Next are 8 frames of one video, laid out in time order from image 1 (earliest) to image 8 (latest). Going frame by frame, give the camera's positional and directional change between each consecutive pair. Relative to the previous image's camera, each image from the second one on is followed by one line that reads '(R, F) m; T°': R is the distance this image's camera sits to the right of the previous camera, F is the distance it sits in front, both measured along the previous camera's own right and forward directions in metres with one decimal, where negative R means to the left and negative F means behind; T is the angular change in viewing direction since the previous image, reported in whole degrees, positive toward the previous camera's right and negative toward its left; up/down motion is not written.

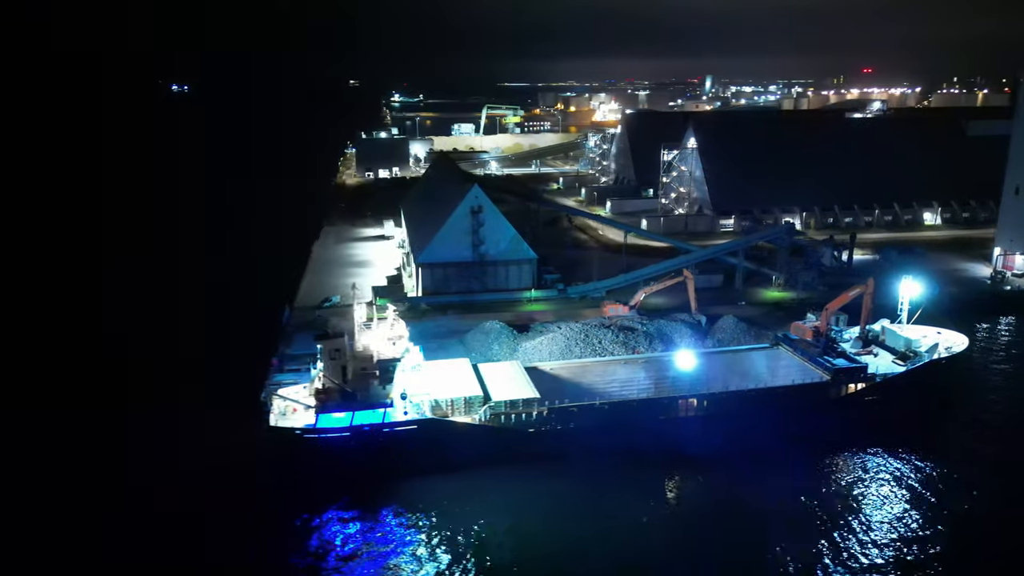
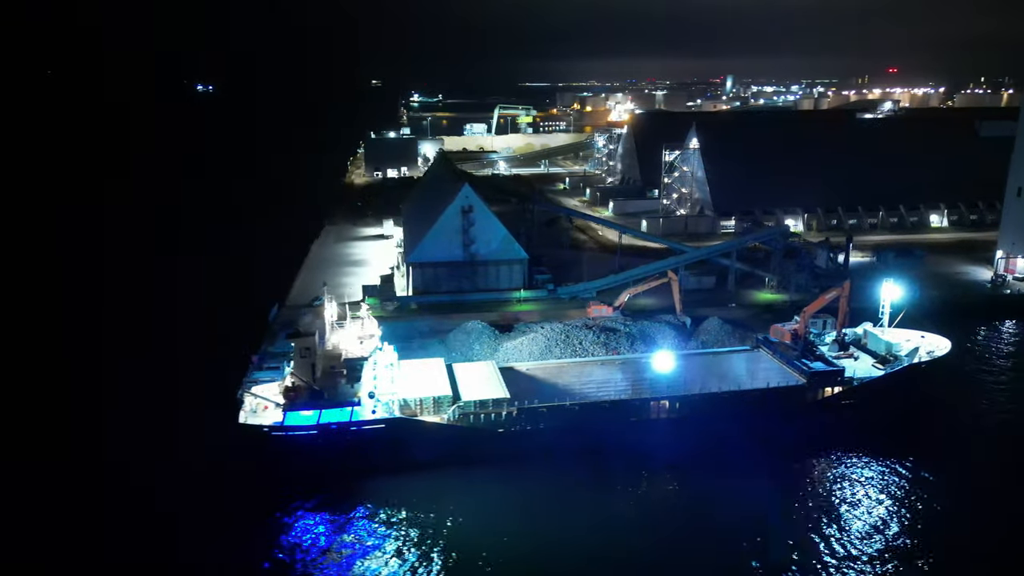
(+0.8, 0.0) m; -1°
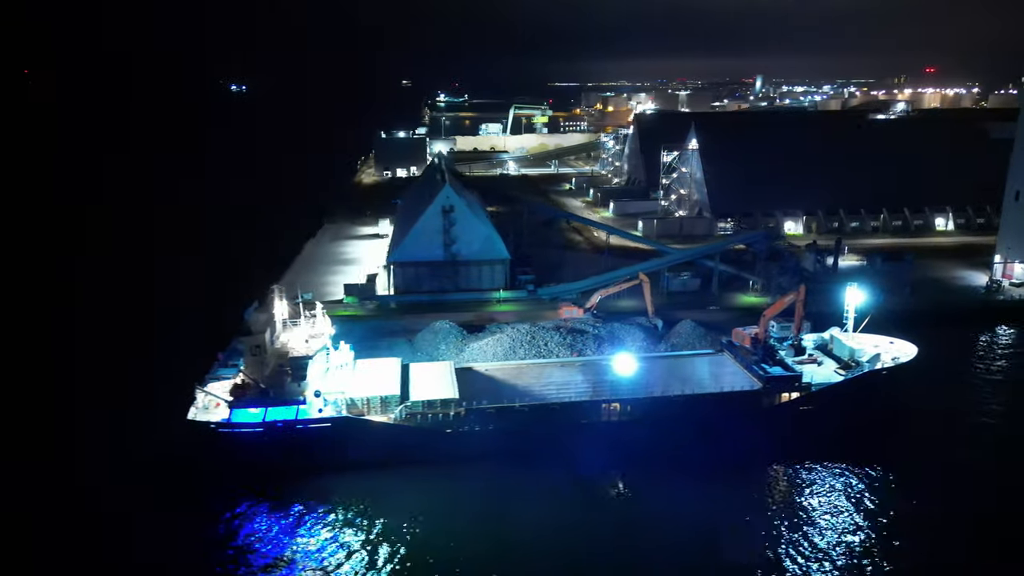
(+1.3, 0.0) m; -2°
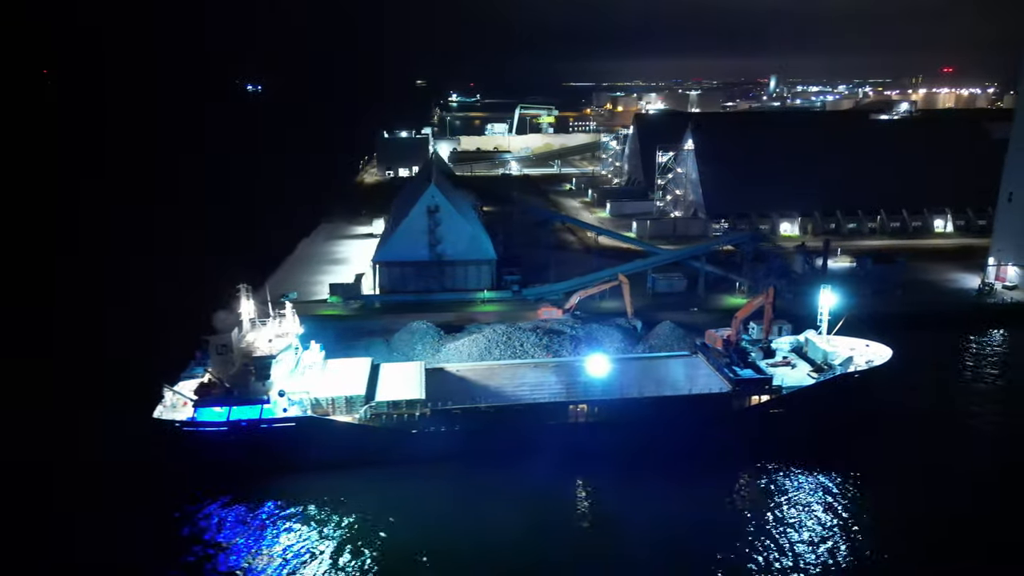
(+0.8, 0.0) m; -1°
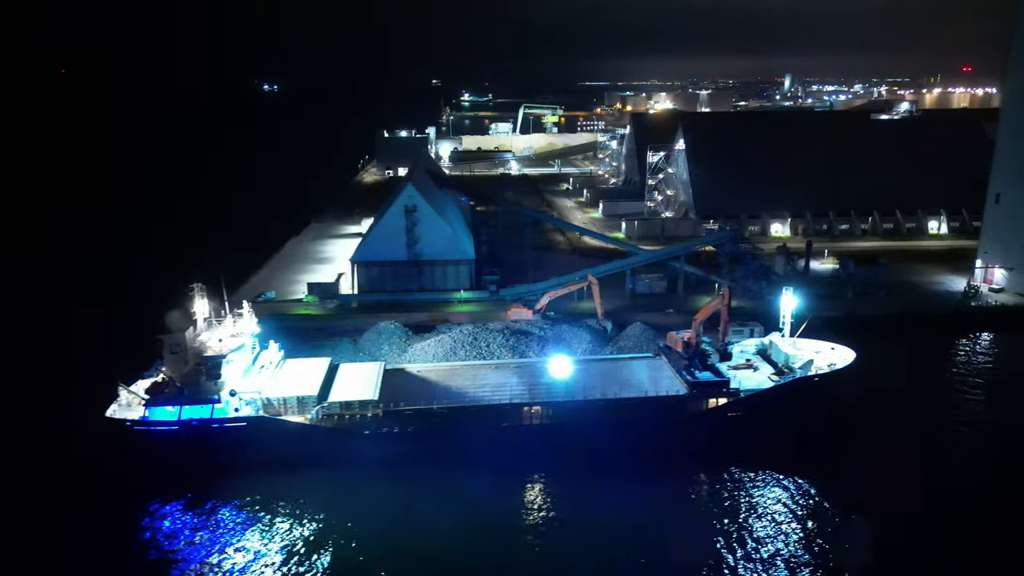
(+1.0, +0.1) m; -1°
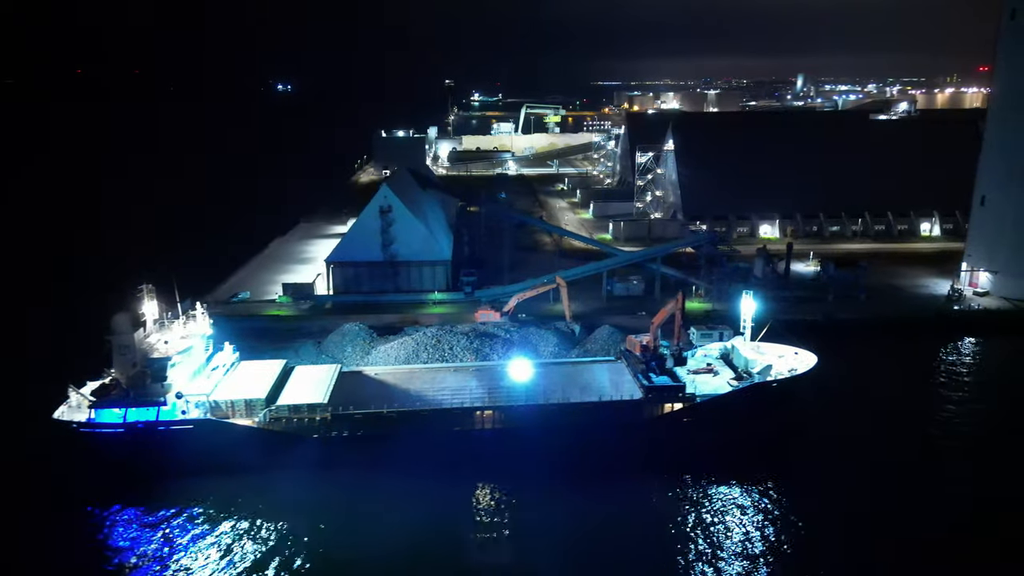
(+1.0, +0.2) m; -1°
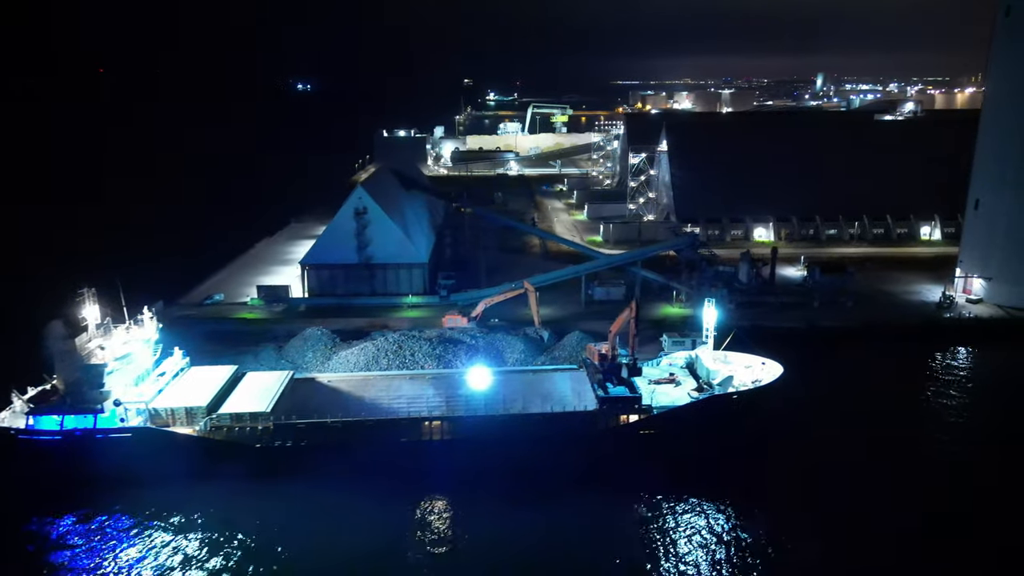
(+1.1, +0.4) m; -1°
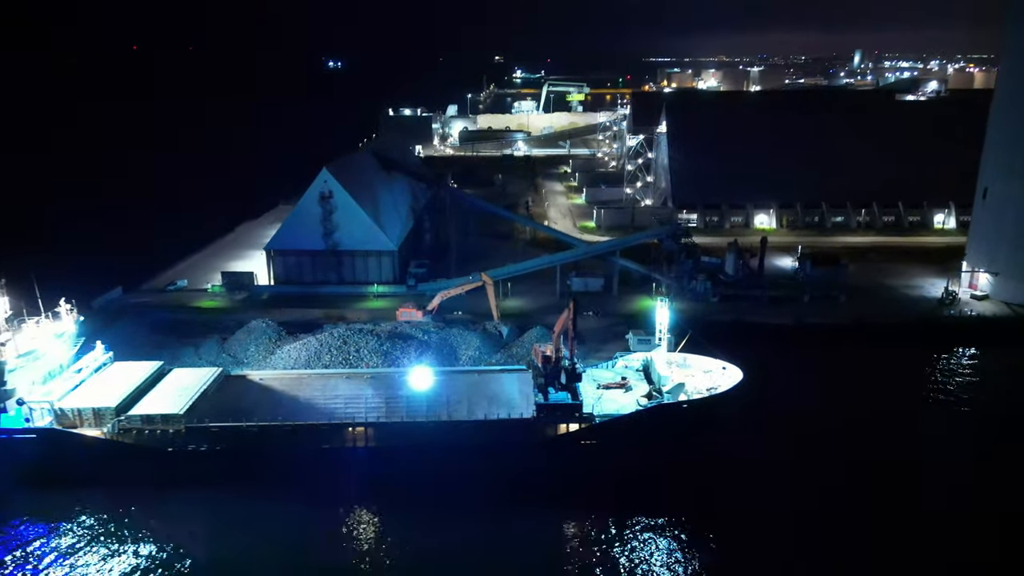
(+1.5, +1.0) m; -2°
